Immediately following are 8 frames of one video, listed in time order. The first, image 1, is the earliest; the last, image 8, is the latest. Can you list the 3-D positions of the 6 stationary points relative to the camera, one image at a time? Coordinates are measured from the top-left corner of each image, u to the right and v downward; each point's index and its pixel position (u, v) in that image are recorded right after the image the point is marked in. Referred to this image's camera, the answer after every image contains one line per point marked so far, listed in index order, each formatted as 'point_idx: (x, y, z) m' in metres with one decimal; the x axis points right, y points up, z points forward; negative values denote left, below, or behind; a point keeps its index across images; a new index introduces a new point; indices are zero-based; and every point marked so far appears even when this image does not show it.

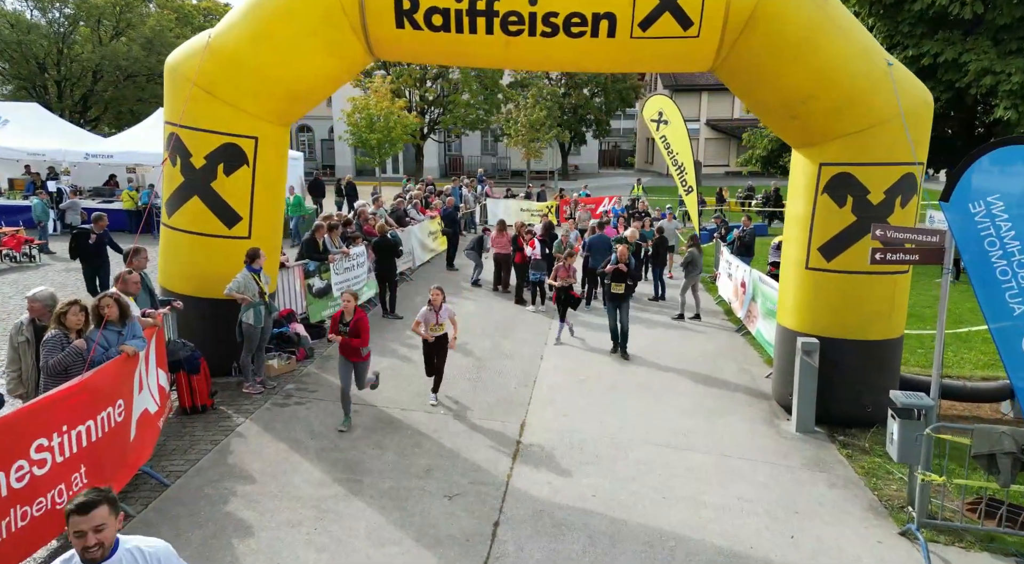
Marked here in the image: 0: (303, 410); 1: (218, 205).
0: (-2.3, -1.4, +7.5) m
1: (-3.5, +0.9, +8.1) m
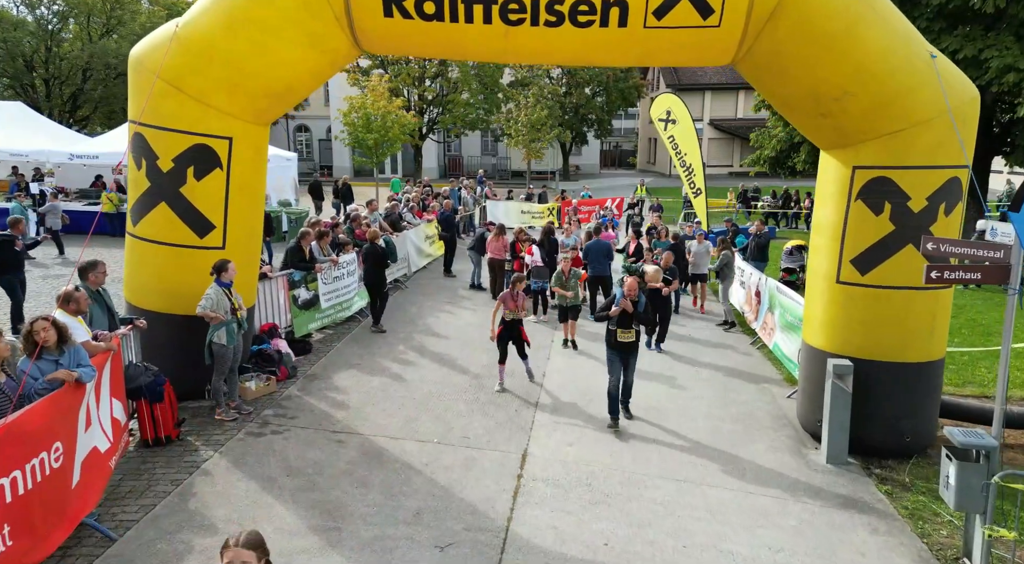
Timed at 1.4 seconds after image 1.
0: (-2.3, -1.6, +6.8) m
1: (-3.5, +0.8, +7.3) m
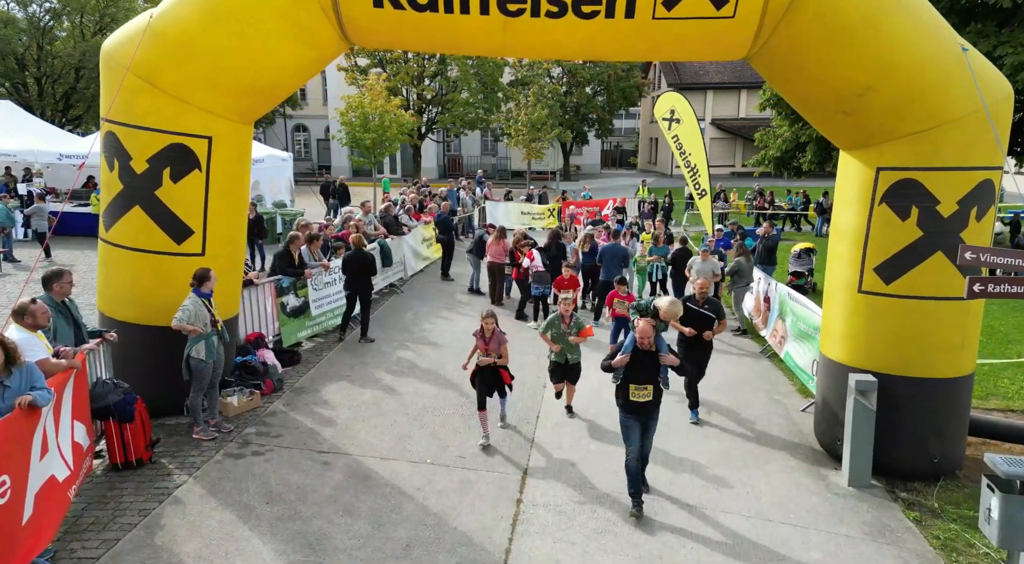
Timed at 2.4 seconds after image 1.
0: (-2.3, -1.7, +6.3) m
1: (-3.5, +0.7, +6.8) m
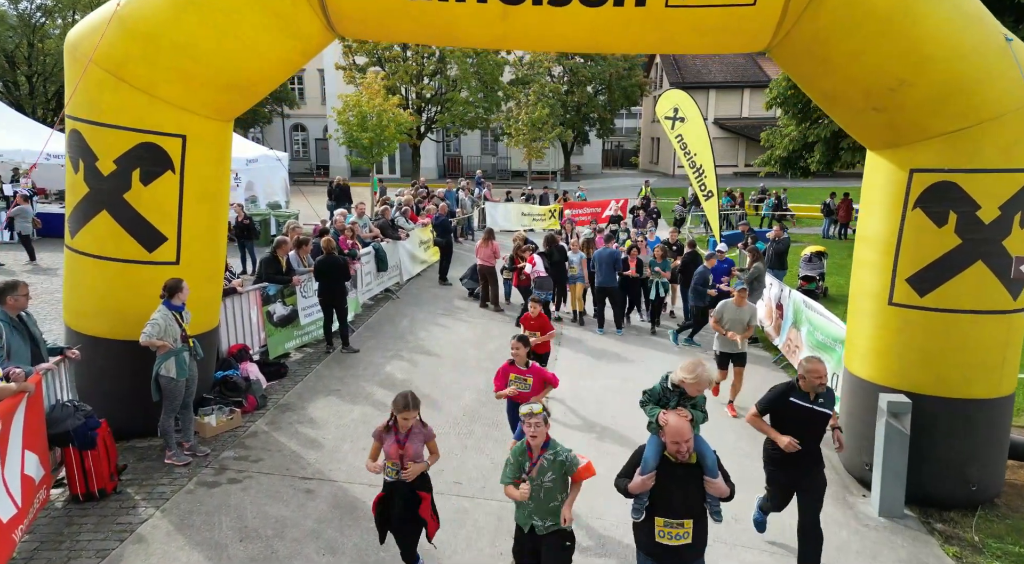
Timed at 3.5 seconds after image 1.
0: (-2.3, -1.8, +5.7) m
1: (-3.5, +0.6, +6.3) m
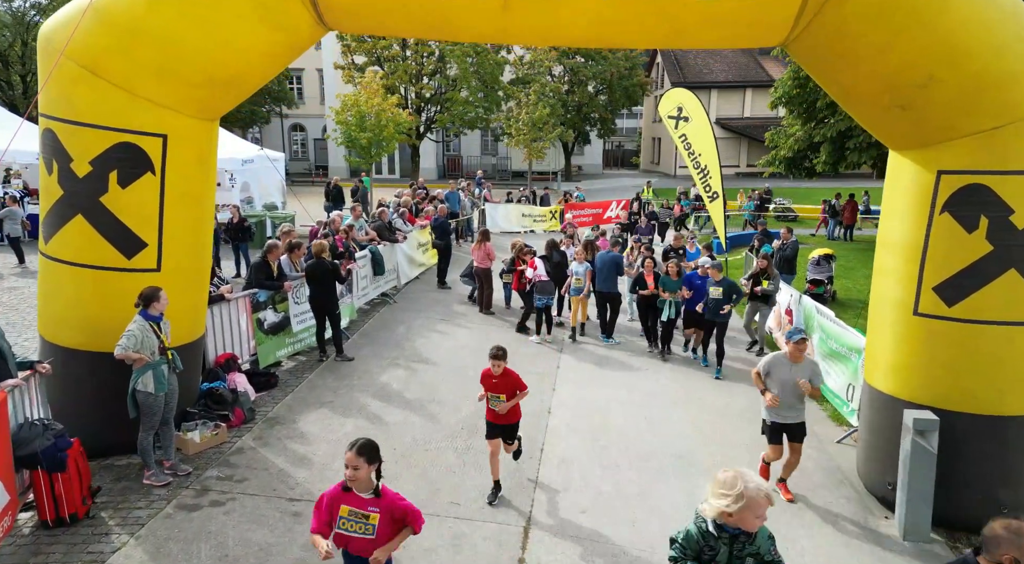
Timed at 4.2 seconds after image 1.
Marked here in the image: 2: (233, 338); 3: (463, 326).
0: (-2.3, -1.8, +5.4) m
1: (-3.5, +0.5, +5.9) m
2: (-3.3, -0.7, +8.2) m
3: (-0.8, -0.7, +11.6) m
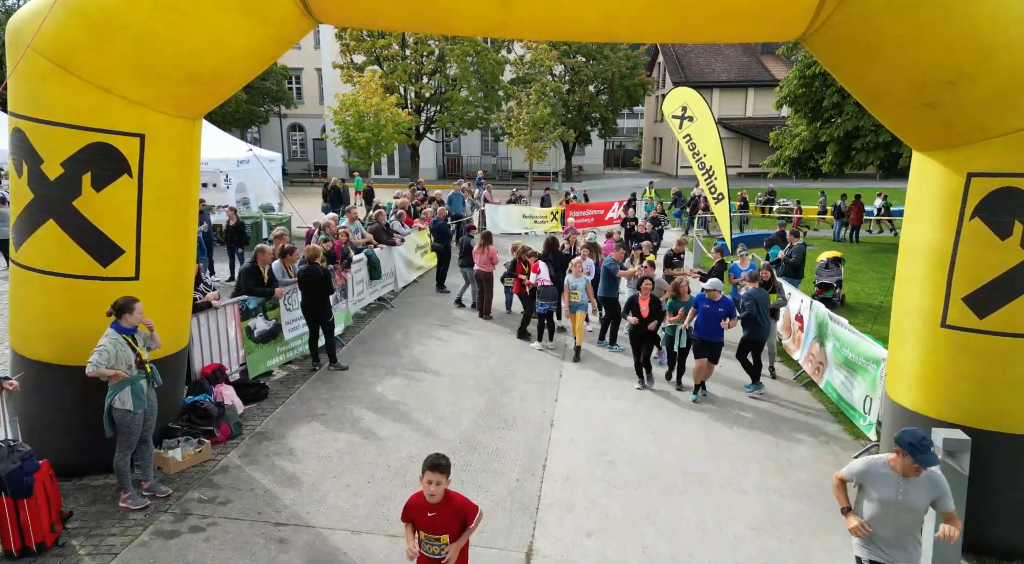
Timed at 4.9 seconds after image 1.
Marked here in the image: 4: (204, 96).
0: (-2.3, -1.9, +5.0) m
1: (-3.5, +0.4, +5.6) m
2: (-3.3, -0.8, +7.8) m
3: (-0.8, -0.8, +11.3) m
4: (-2.6, +1.6, +5.8) m
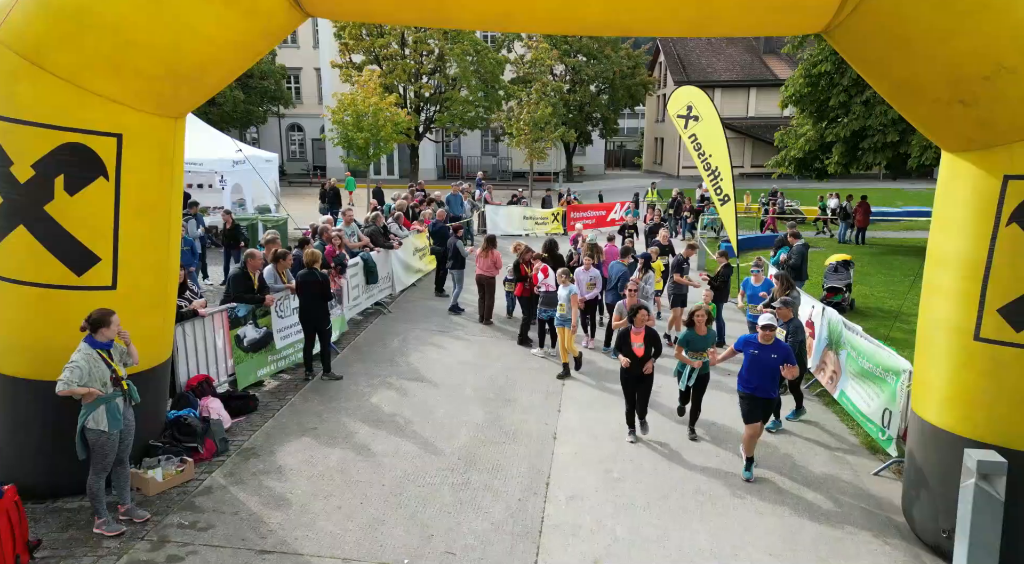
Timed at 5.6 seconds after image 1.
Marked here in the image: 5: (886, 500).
0: (-2.3, -2.0, +4.7) m
1: (-3.5, +0.3, +5.2) m
2: (-3.3, -0.8, +7.4) m
3: (-0.8, -0.9, +10.9) m
4: (-2.6, +1.5, +5.4) m
5: (+3.5, -2.0, +6.4) m
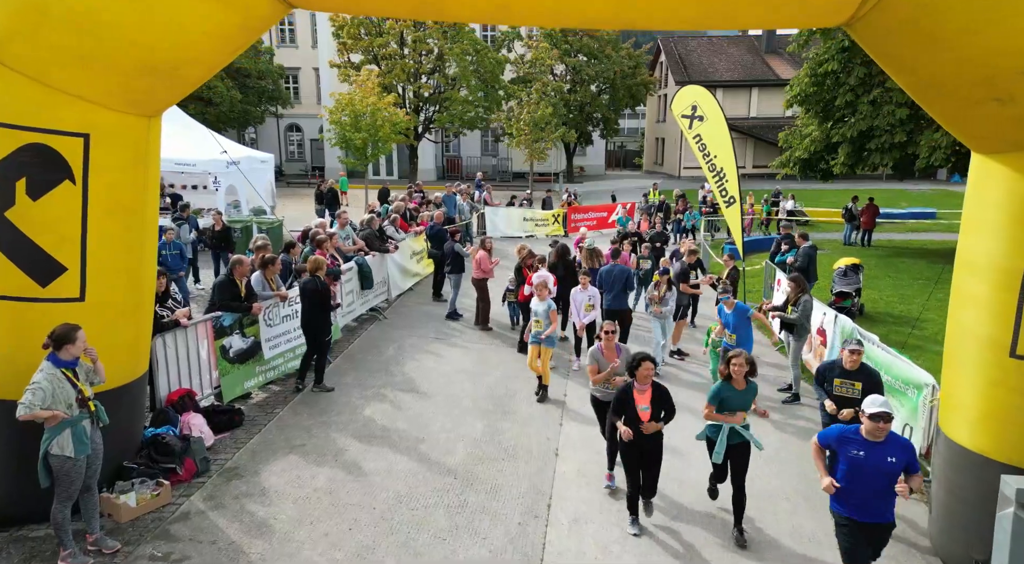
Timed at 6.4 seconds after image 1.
0: (-2.3, -2.1, +4.3) m
1: (-3.5, +0.3, +4.8) m
2: (-3.3, -0.9, +7.1) m
3: (-0.8, -1.0, +10.5) m
4: (-2.6, +1.4, +5.0) m
5: (+3.5, -2.1, +6.0) m
